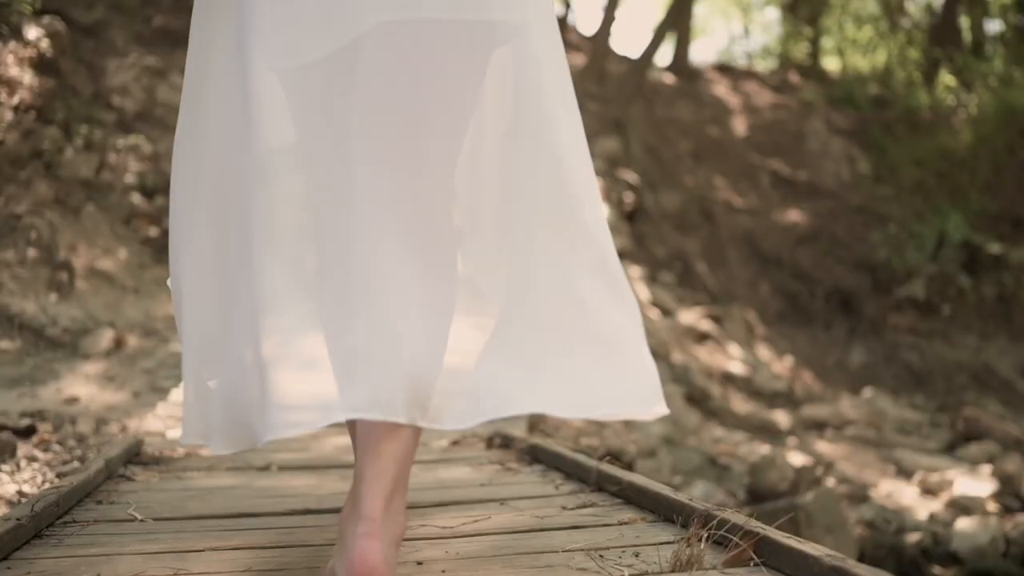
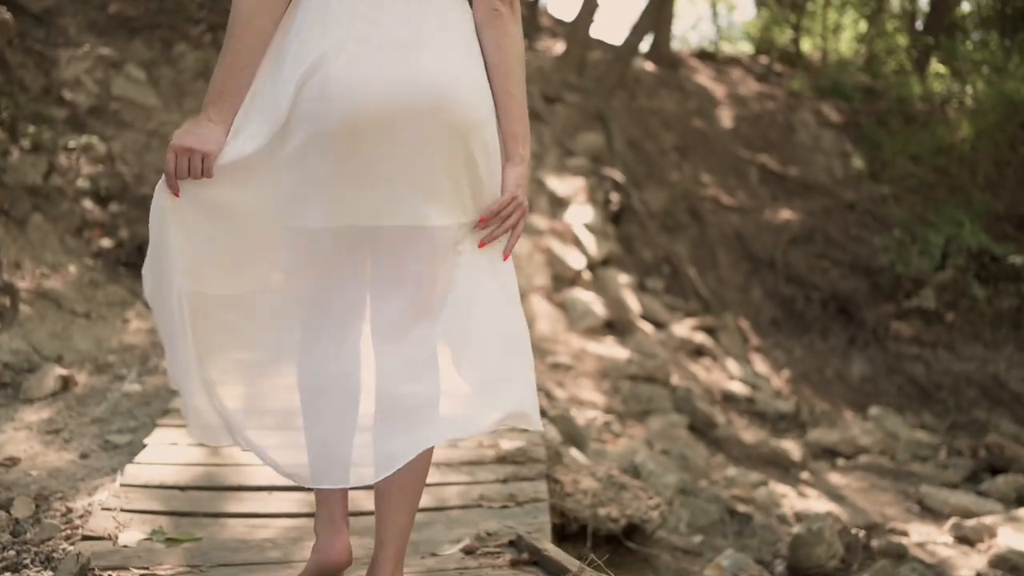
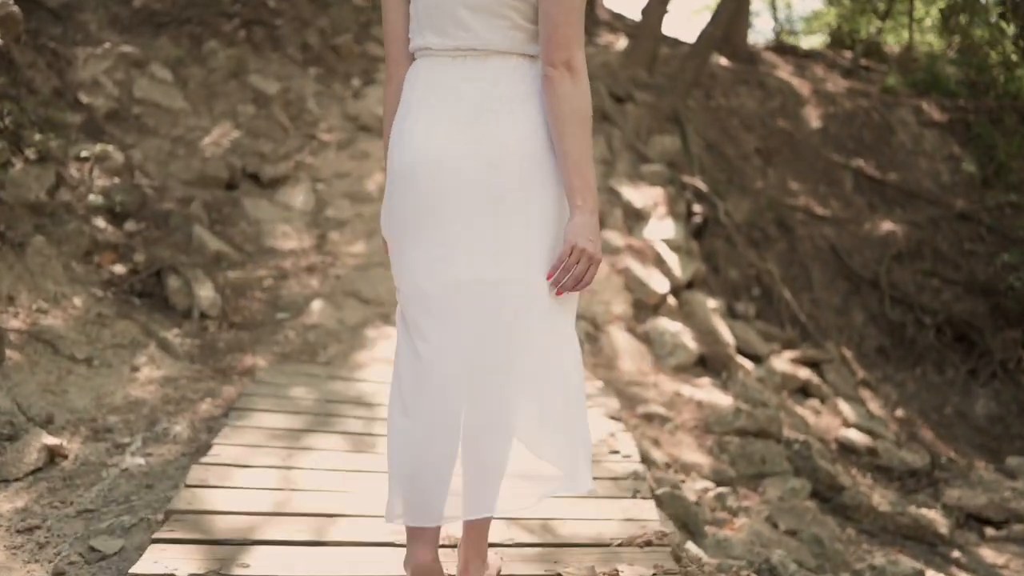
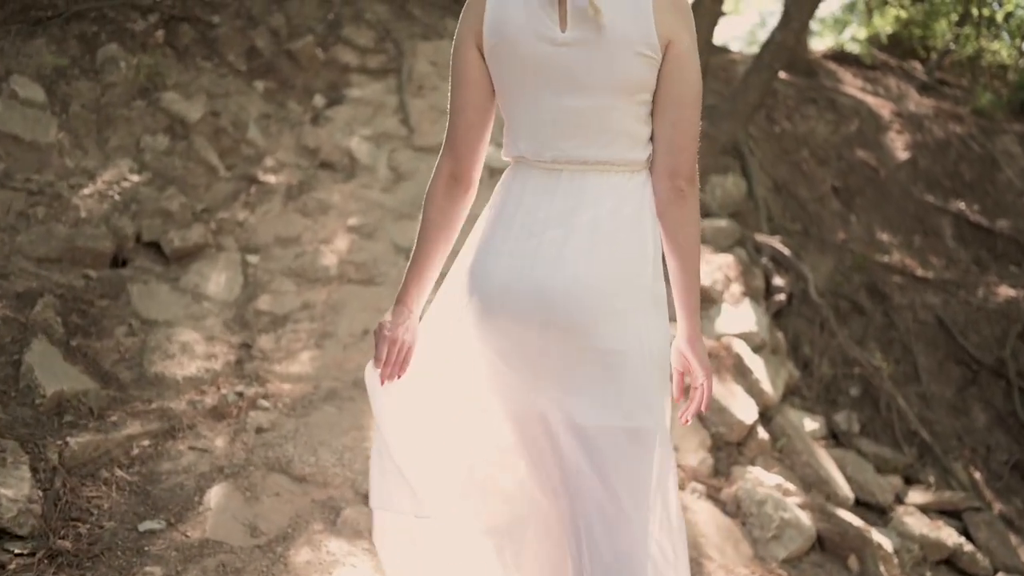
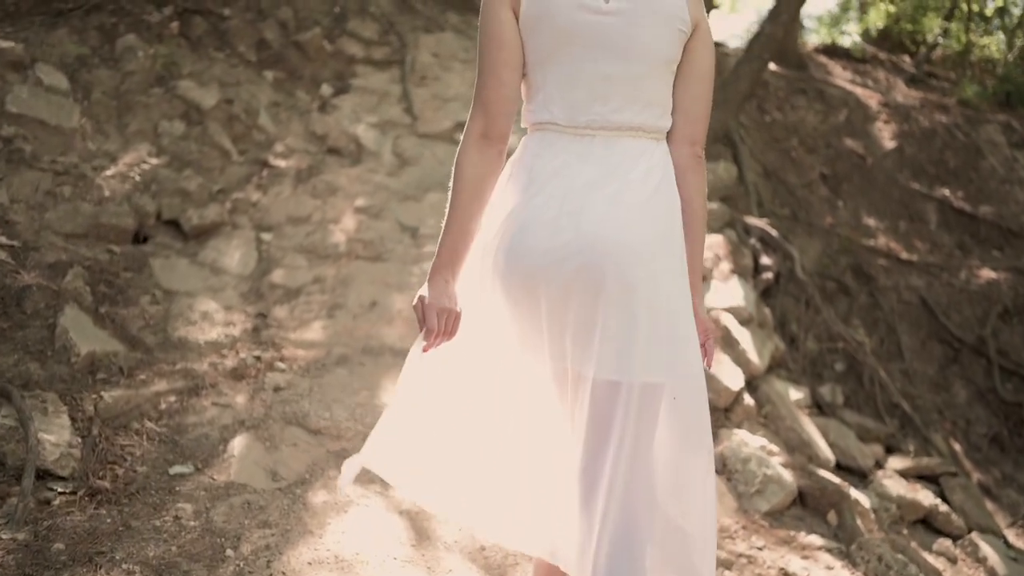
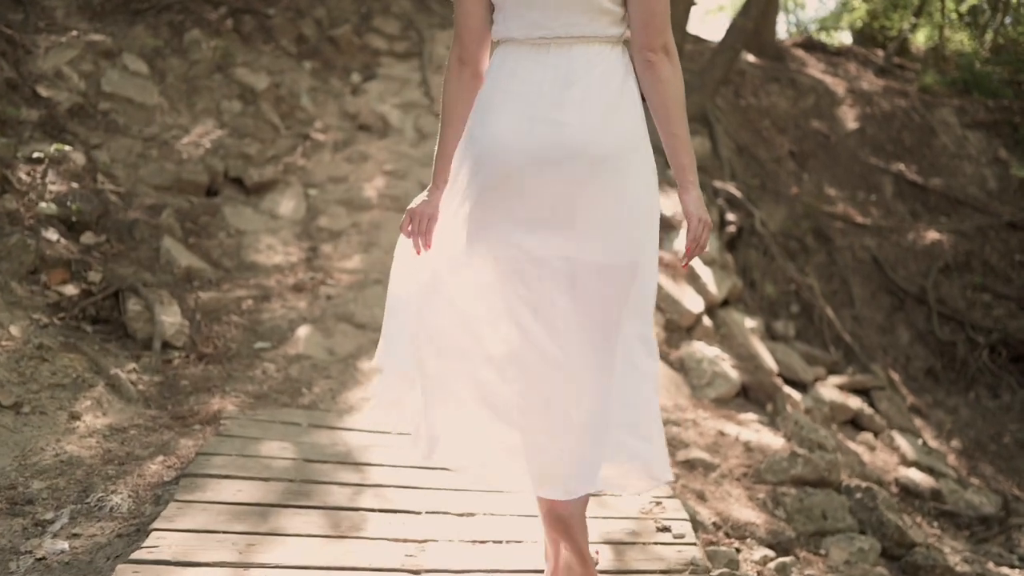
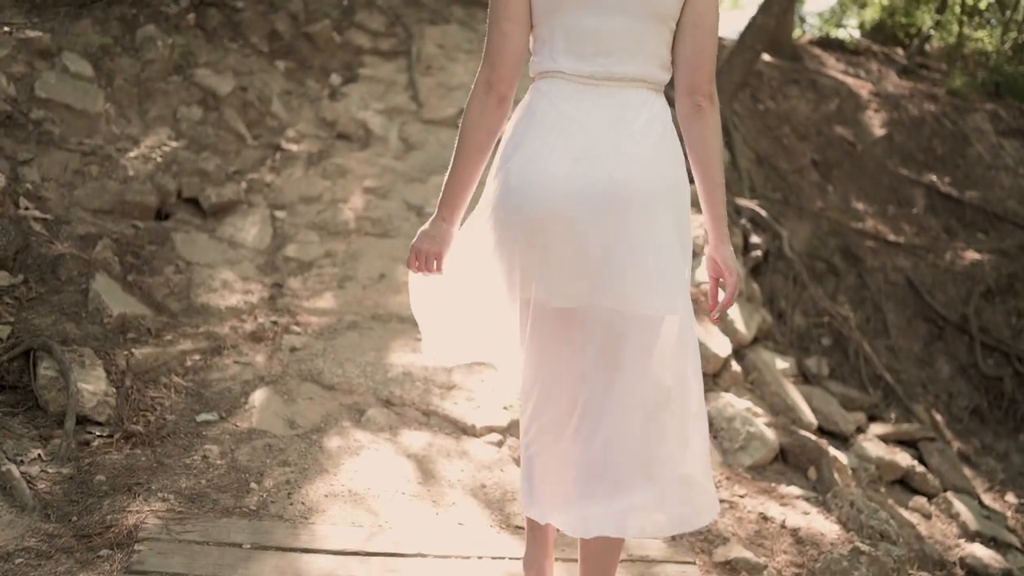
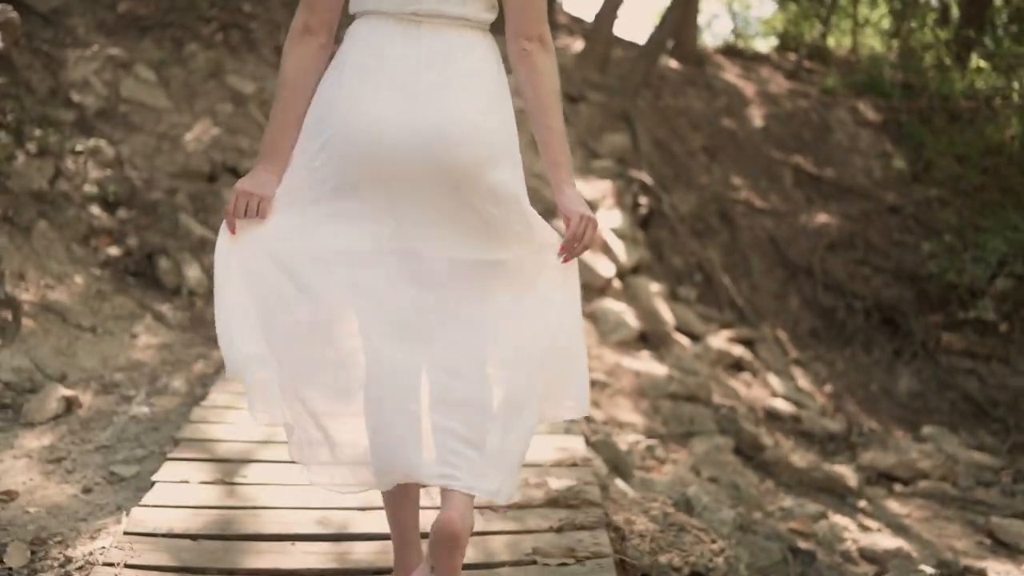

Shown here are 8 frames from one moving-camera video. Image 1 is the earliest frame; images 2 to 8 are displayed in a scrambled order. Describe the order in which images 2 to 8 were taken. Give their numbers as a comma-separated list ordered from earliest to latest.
2, 8, 3, 6, 7, 5, 4
